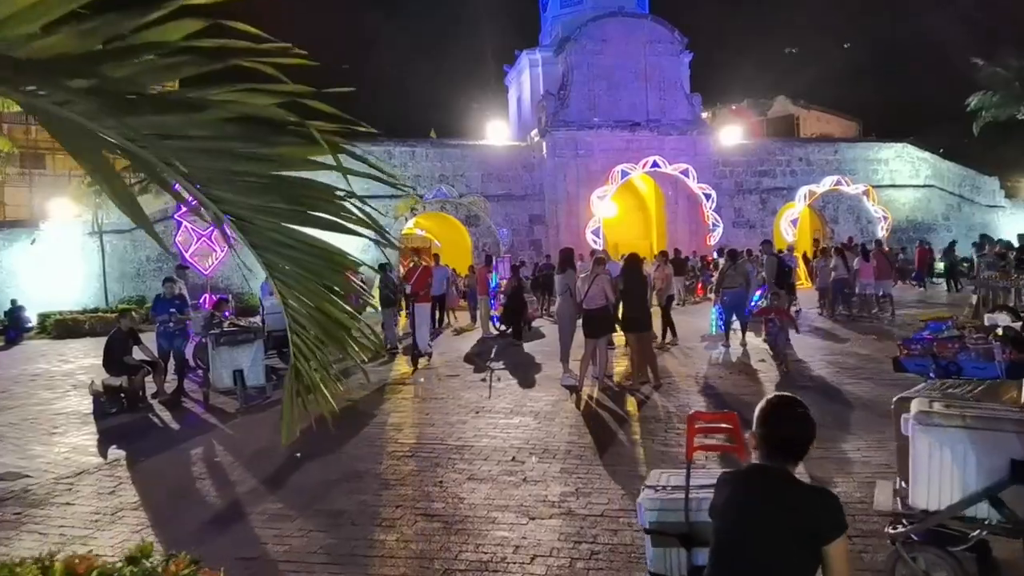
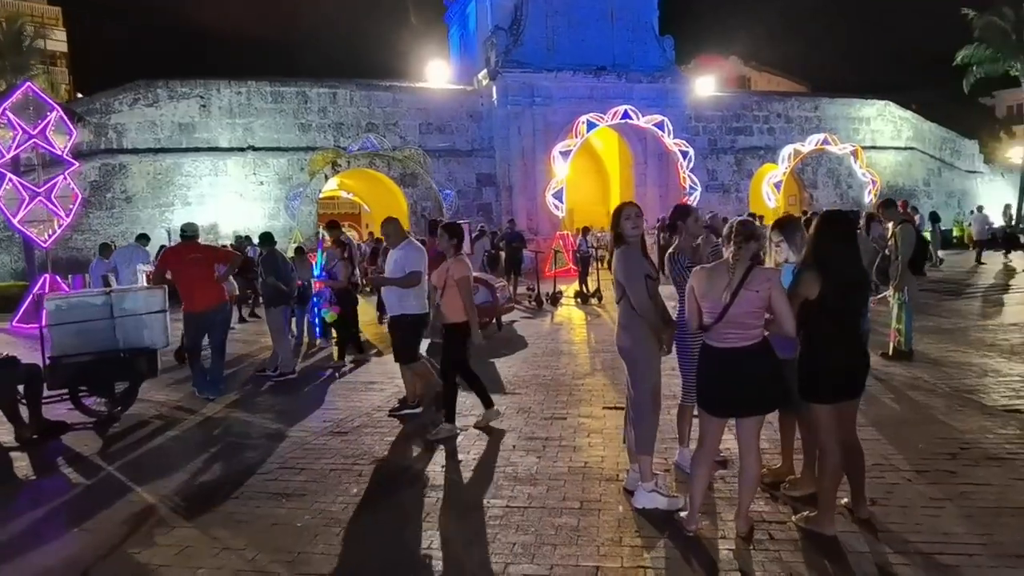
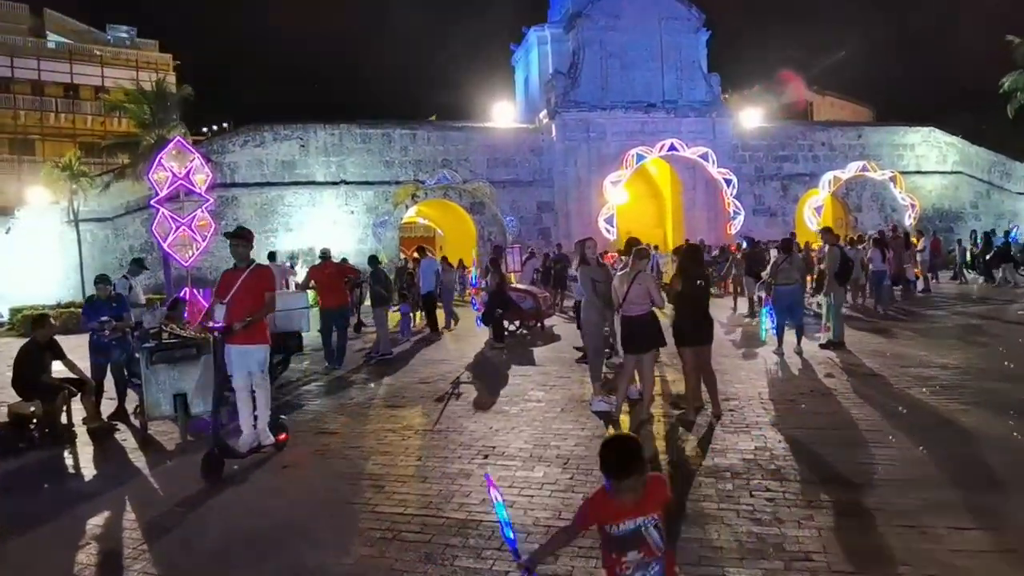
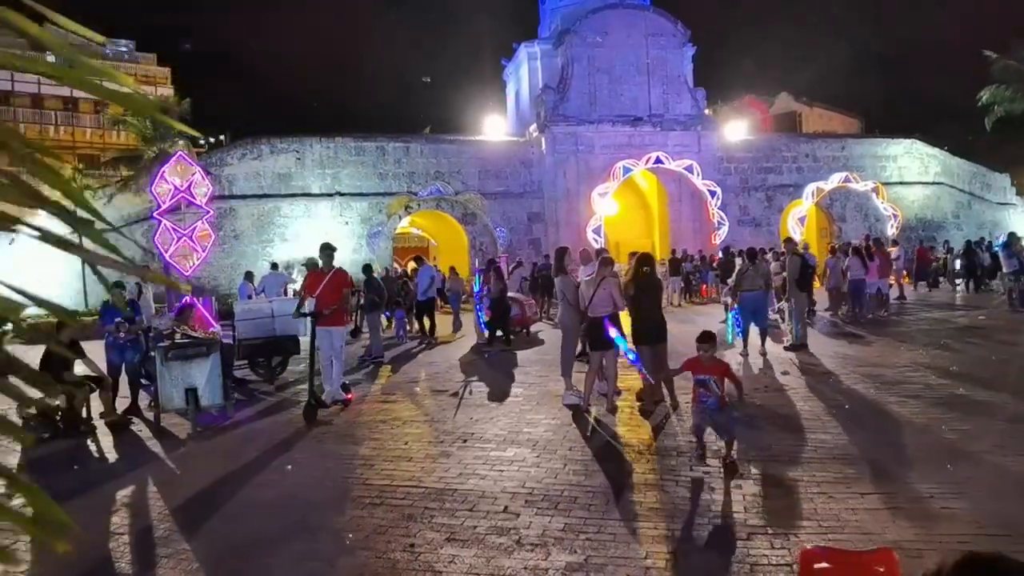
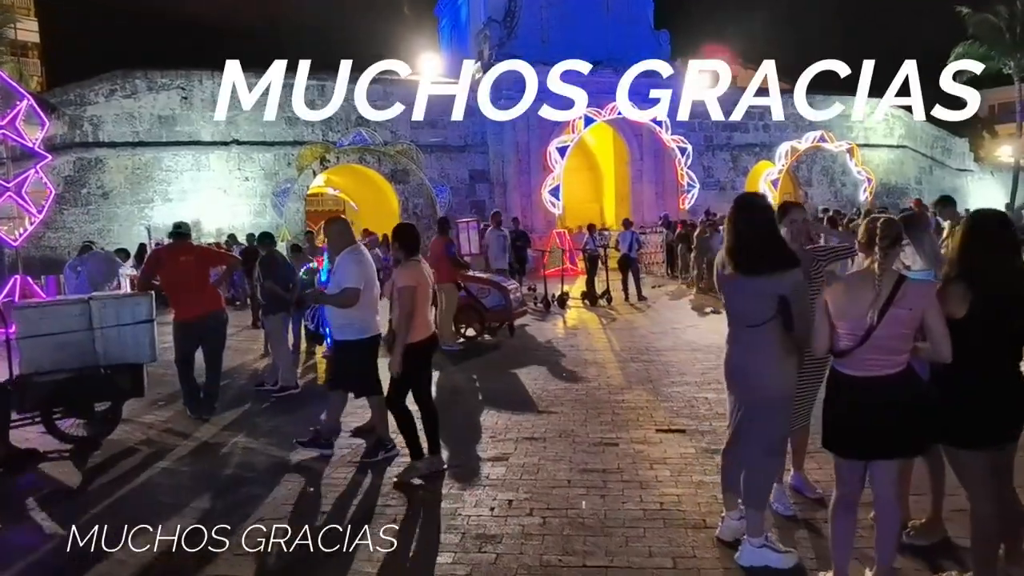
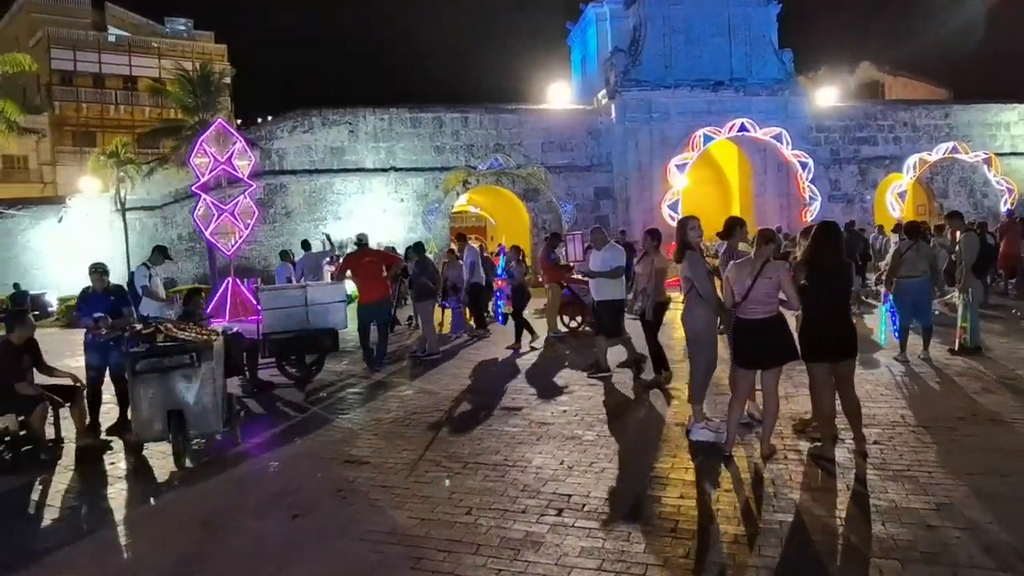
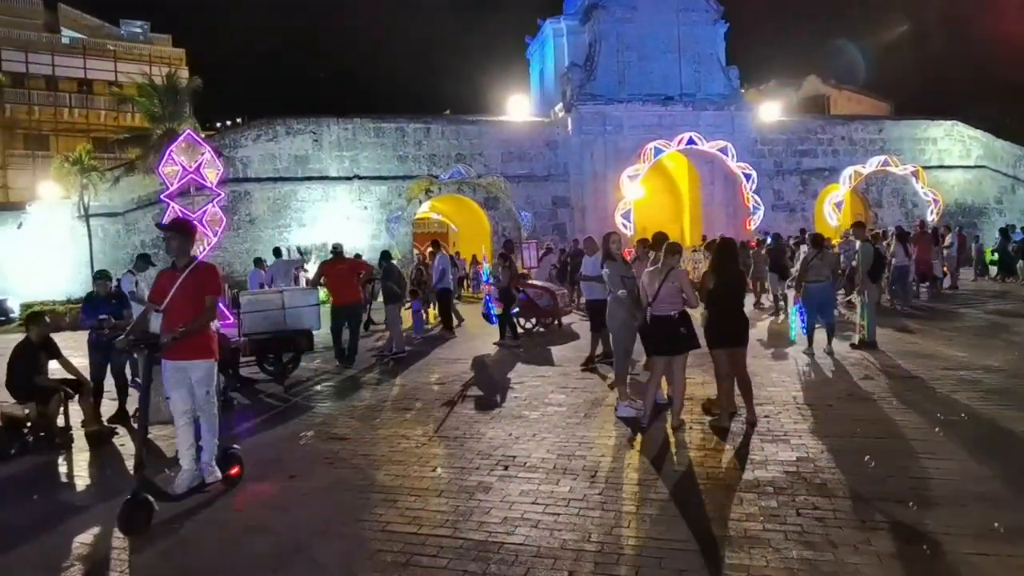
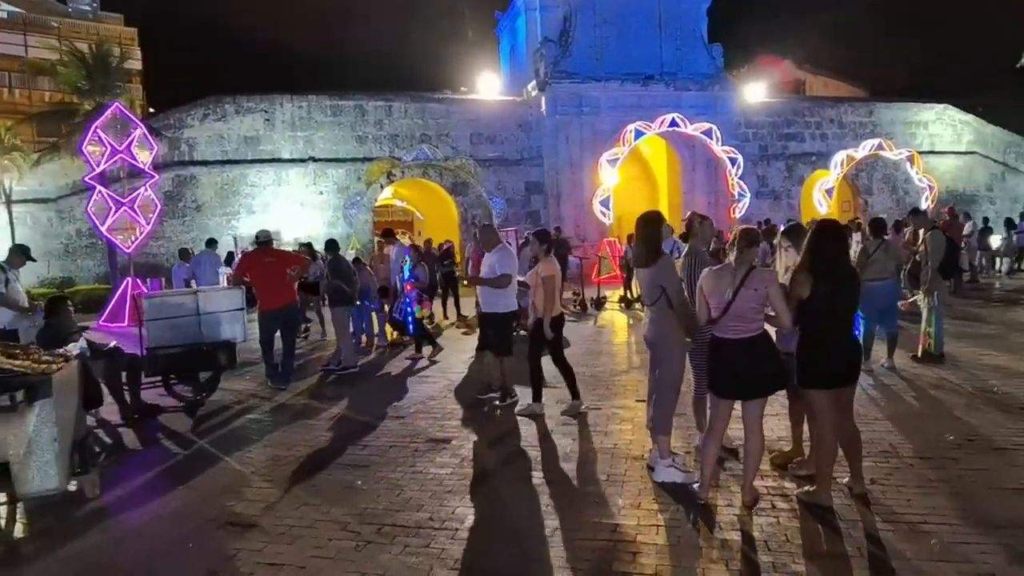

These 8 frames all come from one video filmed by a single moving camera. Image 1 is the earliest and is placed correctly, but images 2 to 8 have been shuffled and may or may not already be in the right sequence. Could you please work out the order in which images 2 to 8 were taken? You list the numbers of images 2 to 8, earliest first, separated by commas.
4, 3, 7, 6, 8, 2, 5
